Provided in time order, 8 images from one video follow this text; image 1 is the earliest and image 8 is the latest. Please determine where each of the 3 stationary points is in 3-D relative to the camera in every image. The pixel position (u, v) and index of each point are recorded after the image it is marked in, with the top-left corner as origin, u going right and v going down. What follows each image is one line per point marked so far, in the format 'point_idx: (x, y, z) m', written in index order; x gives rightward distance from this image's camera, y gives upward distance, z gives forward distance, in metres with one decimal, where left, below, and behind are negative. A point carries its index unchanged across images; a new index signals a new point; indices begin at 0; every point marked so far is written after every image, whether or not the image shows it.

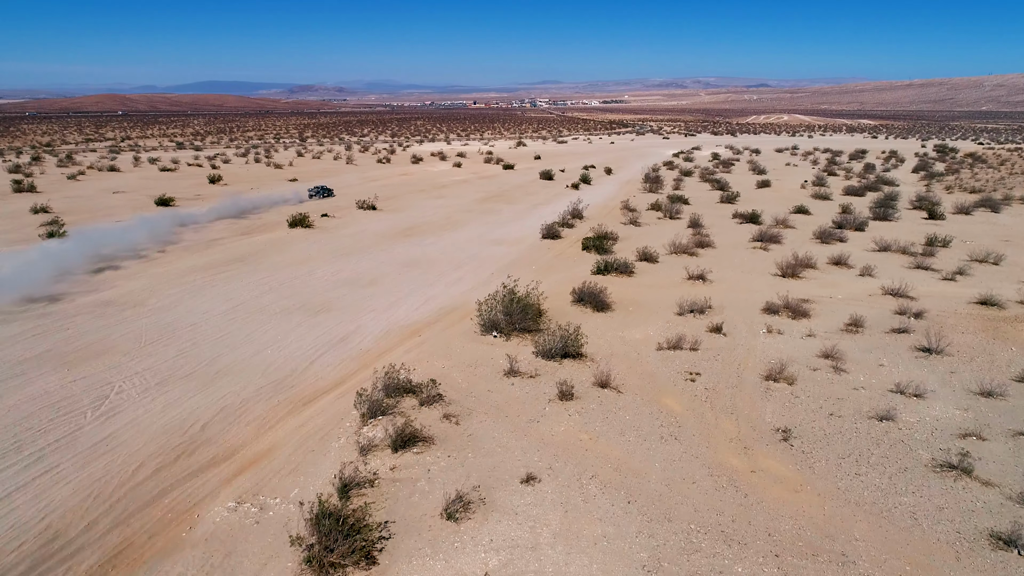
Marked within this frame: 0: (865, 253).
0: (+6.5, +0.6, +13.7) m
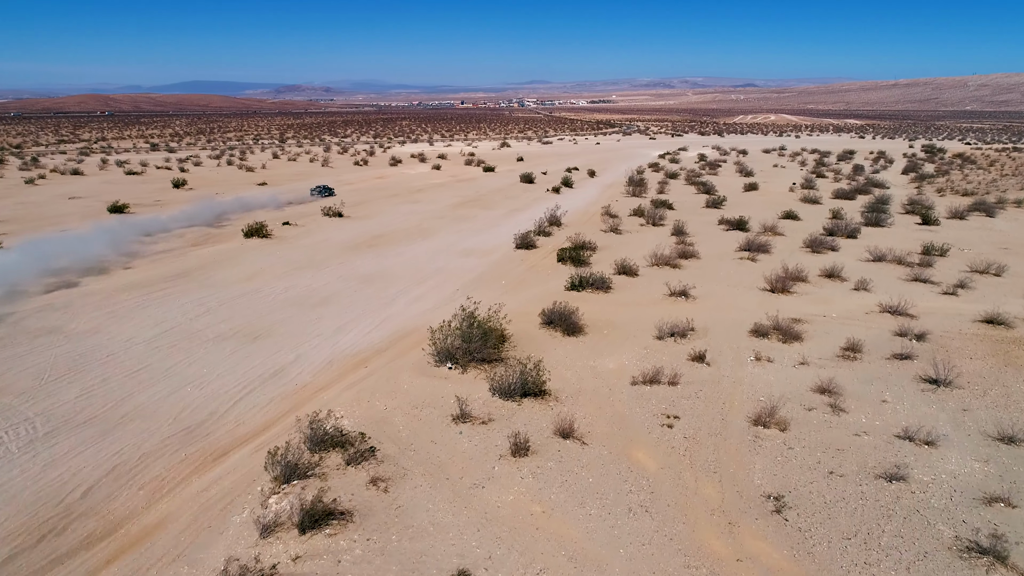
0: (+6.0, +0.4, +12.9) m
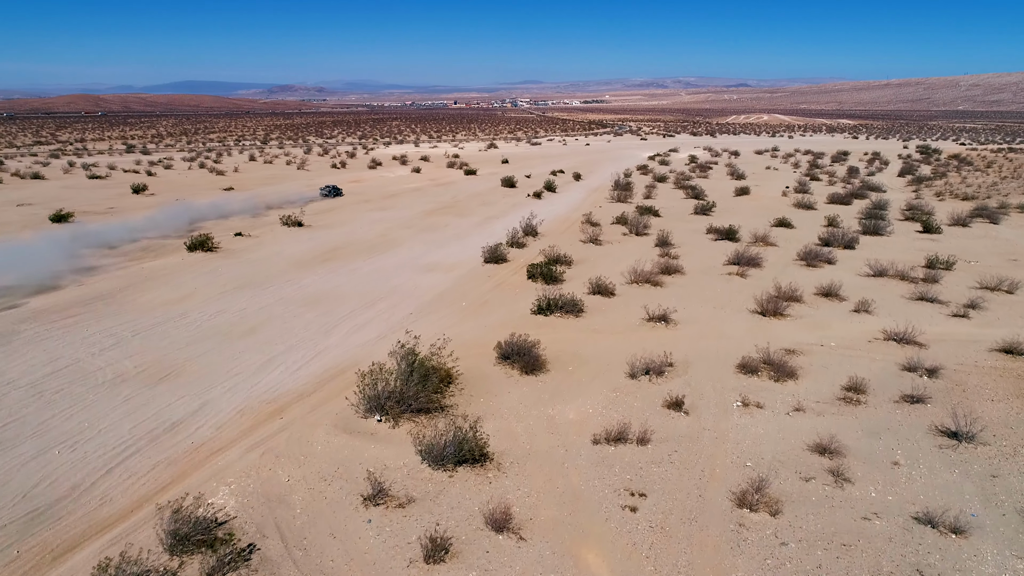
0: (+5.4, +0.1, +11.7) m
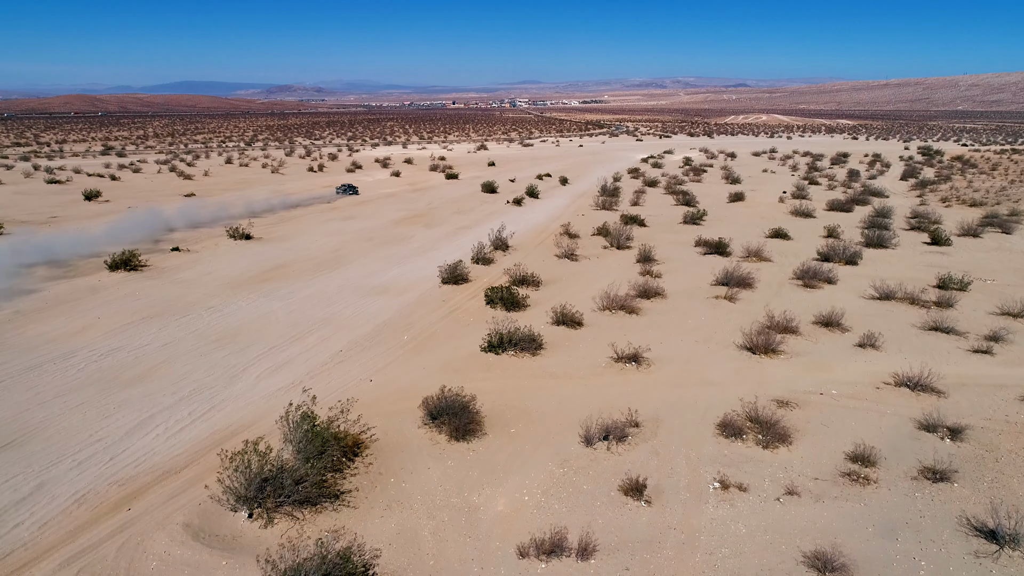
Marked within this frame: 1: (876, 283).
0: (+4.8, -0.3, +10.3) m
1: (+5.6, +0.1, +11.5) m
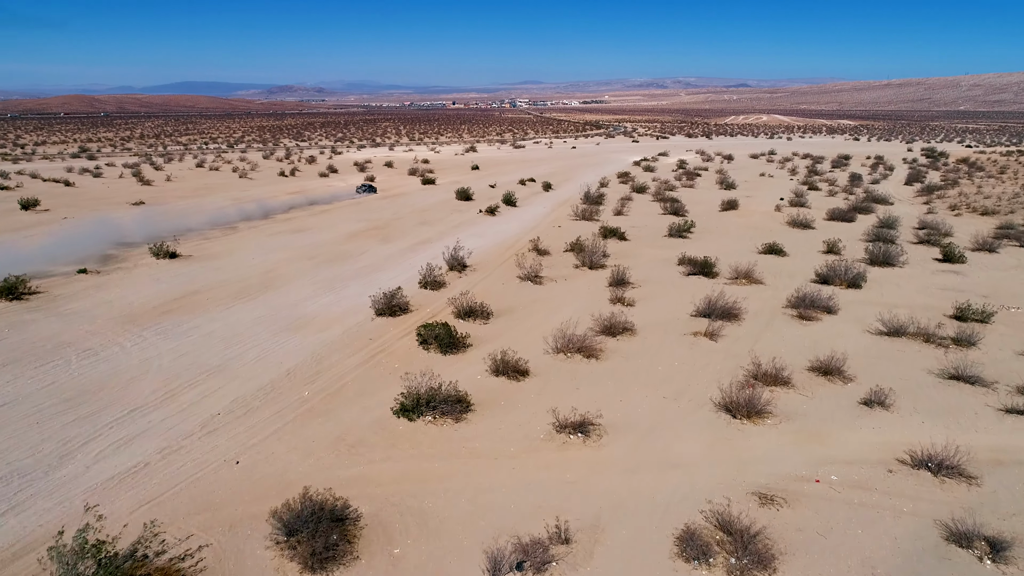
0: (+4.1, -0.7, +8.7) m
1: (+4.9, -0.4, +9.9) m
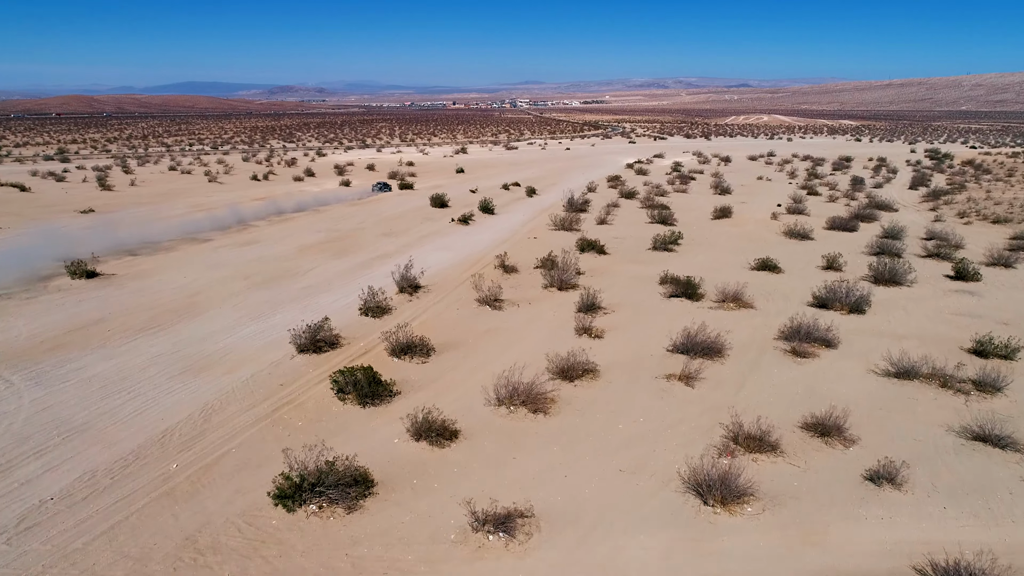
0: (+3.5, -1.0, +7.3) m
1: (+4.3, -0.7, +8.5) m
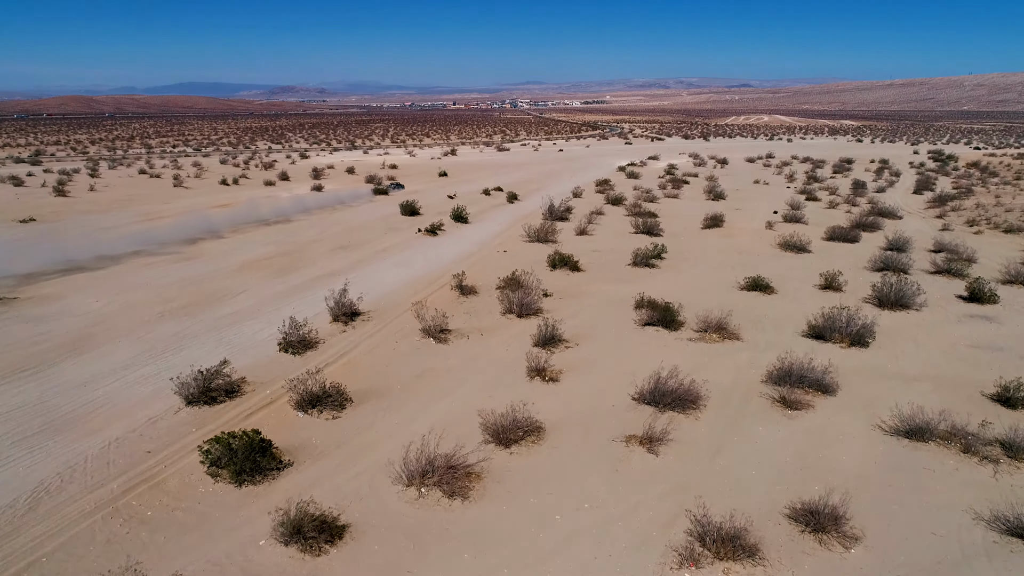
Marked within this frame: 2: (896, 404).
0: (+2.9, -1.4, +5.9) m
1: (+3.7, -1.1, +7.1) m
2: (+3.7, -1.1, +7.1) m
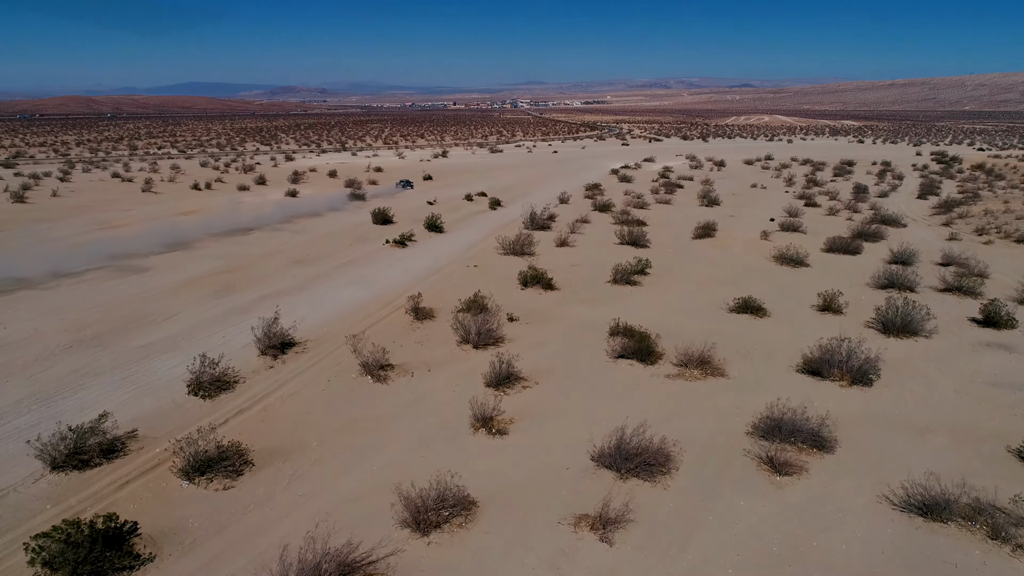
0: (+2.4, -1.7, +4.8) m
1: (+3.2, -1.4, +5.9) m
2: (+3.1, -1.4, +5.9) m
